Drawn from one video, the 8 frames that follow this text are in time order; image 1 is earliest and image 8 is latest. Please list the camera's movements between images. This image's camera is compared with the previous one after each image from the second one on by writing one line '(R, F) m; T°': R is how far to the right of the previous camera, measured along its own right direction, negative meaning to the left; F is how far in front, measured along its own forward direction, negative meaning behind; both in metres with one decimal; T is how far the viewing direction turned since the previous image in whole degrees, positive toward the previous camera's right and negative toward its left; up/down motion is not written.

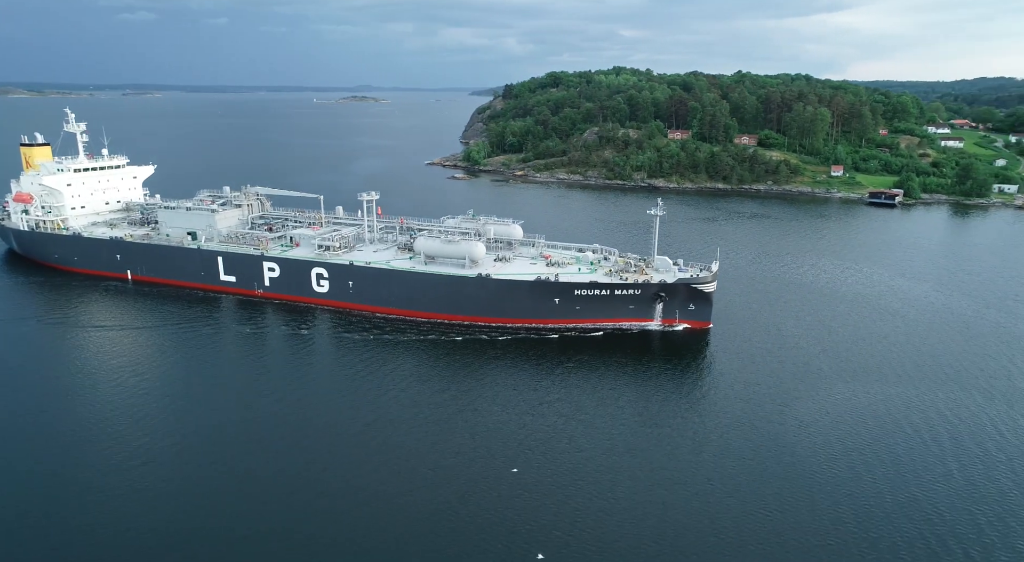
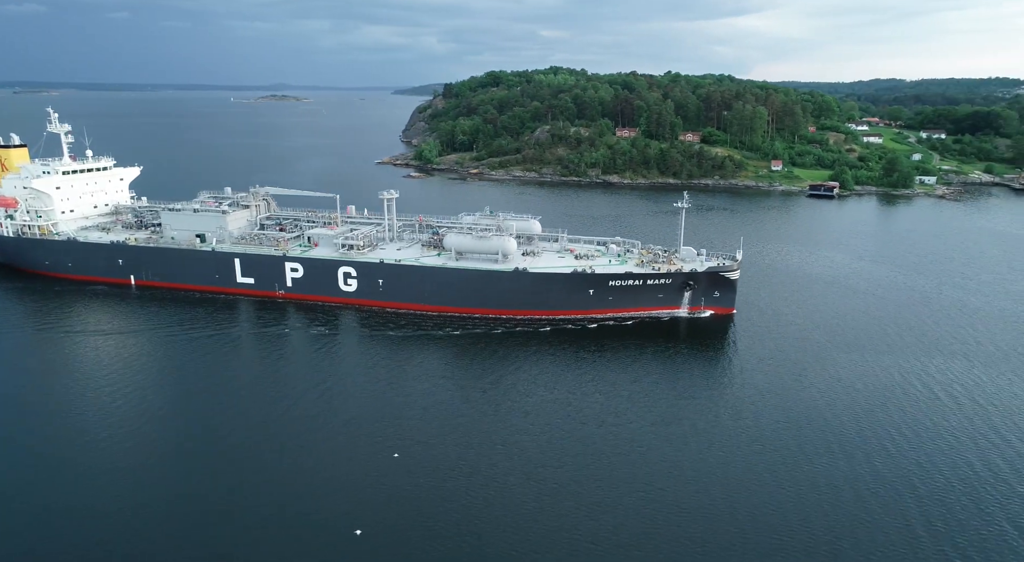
(-3.7, -0.8) m; +7°
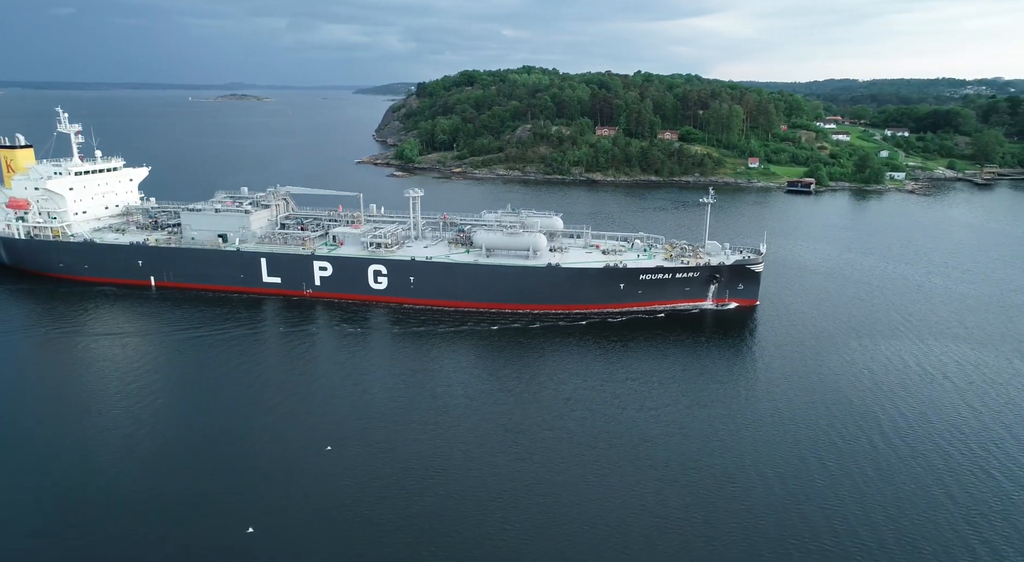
(-2.4, -0.6) m; +4°
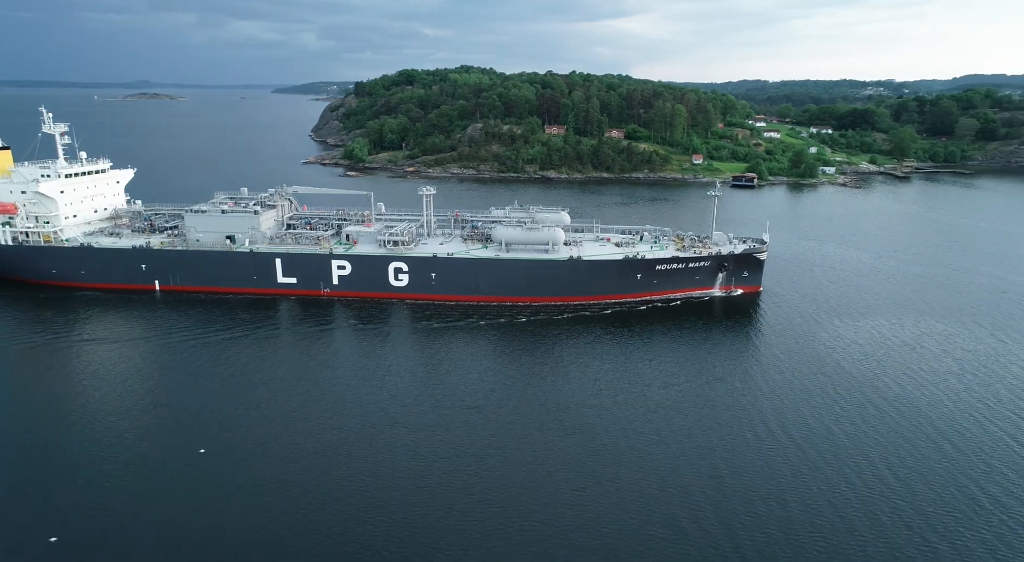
(-3.5, -0.6) m; +7°
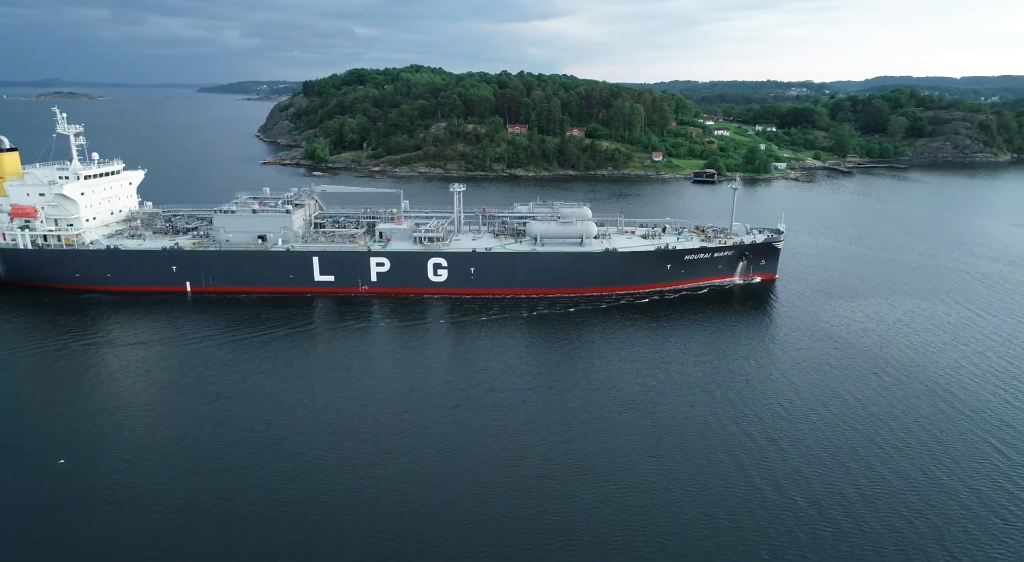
(-3.9, -0.7) m; +6°
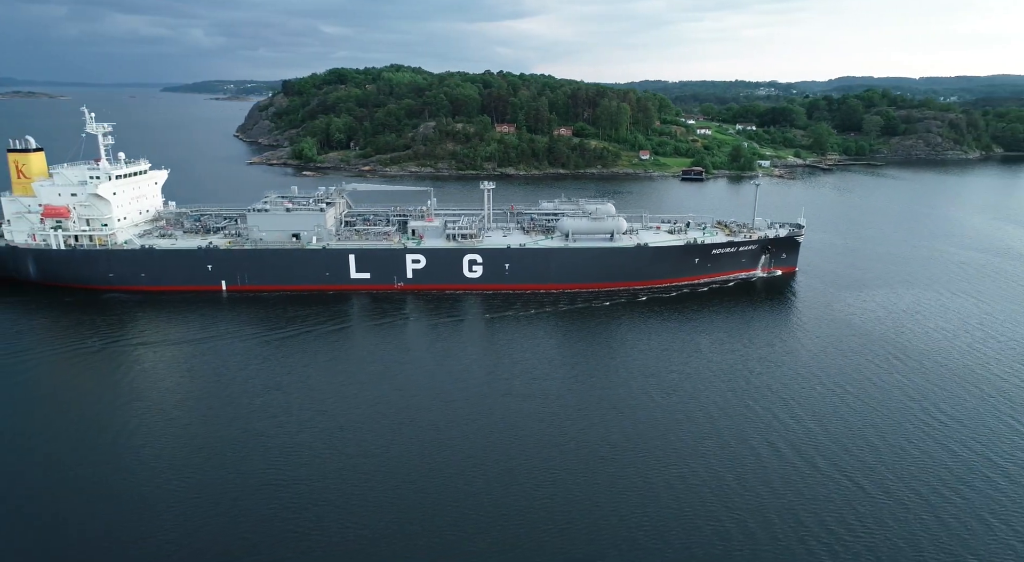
(-2.5, -0.5) m; +3°
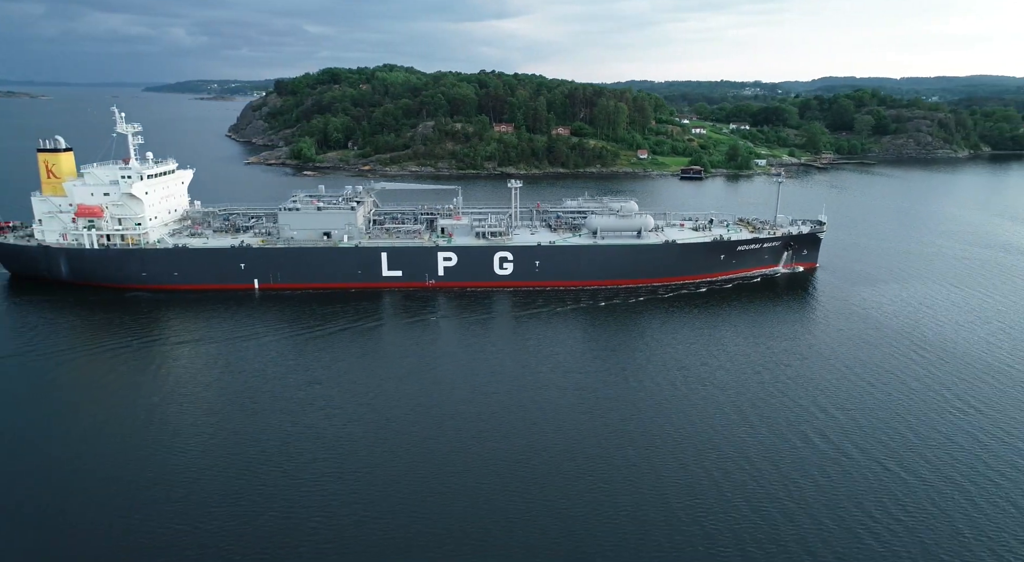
(-1.8, -0.3) m; +2°
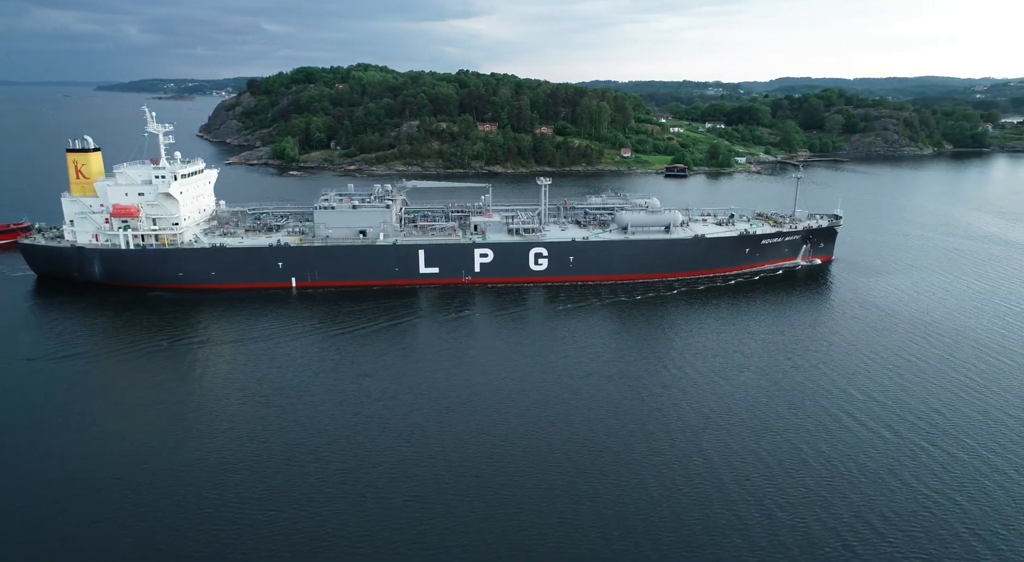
(-2.9, -0.3) m; +4°
